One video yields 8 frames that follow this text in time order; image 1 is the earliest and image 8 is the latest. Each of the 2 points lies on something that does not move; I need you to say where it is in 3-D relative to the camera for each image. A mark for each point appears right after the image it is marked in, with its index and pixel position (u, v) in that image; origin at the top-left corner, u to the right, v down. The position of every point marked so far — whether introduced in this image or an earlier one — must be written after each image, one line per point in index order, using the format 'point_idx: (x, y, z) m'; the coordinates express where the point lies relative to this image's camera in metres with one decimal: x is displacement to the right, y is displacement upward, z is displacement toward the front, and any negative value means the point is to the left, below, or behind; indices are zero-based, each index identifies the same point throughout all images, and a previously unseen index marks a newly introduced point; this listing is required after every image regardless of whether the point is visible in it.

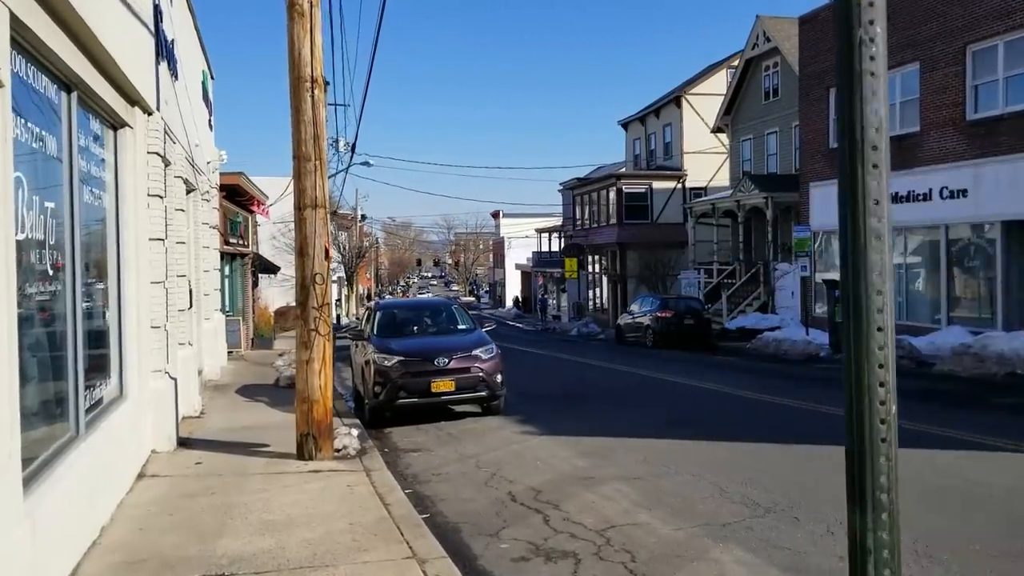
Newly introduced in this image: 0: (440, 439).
0: (-0.8, -1.8, +10.9) m
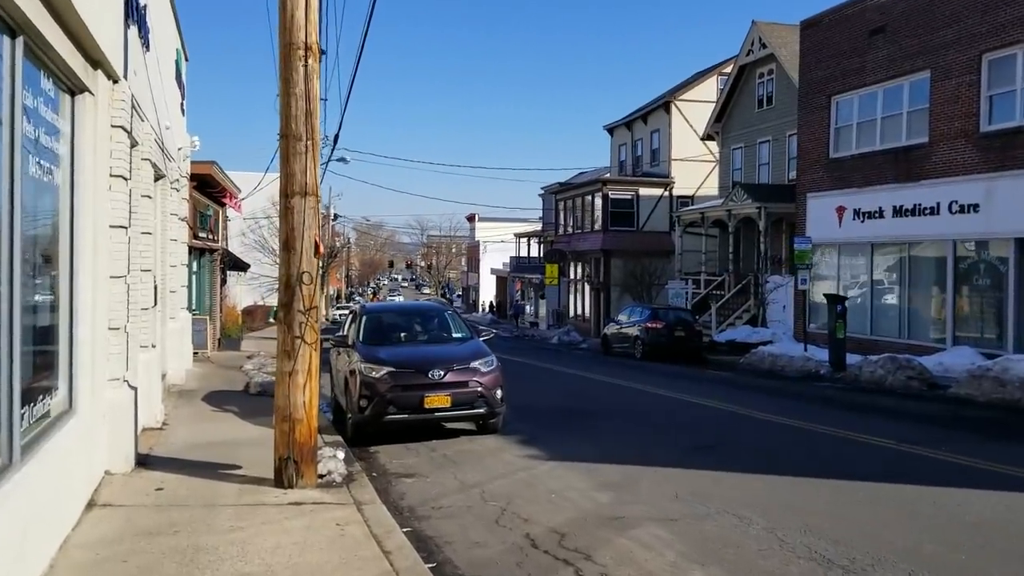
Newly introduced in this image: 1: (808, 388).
0: (-0.8, -1.8, +9.7) m
1: (+5.9, -2.0, +18.7) m
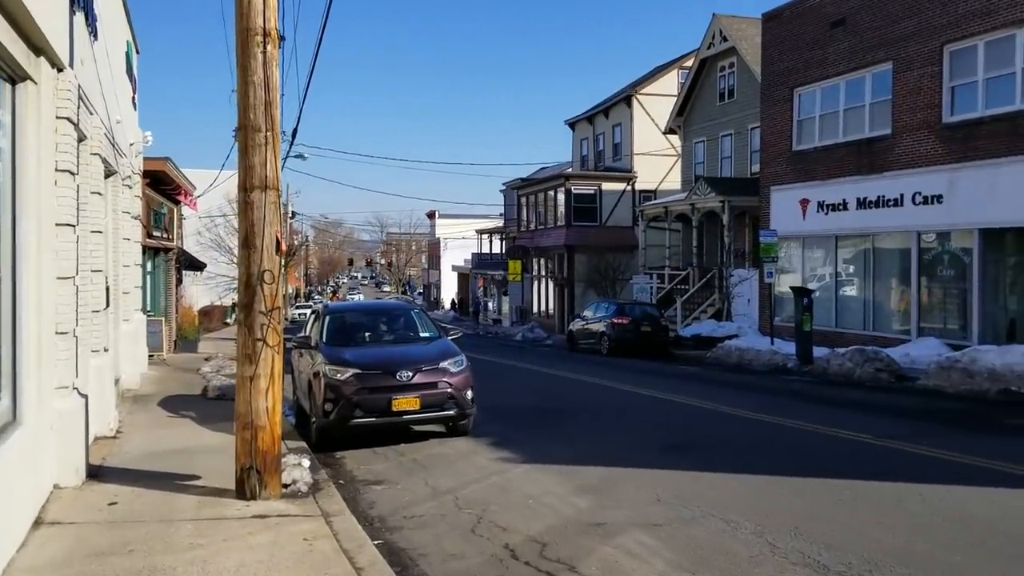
0: (-1.1, -1.8, +9.3) m
1: (+5.3, -1.9, +18.6) m
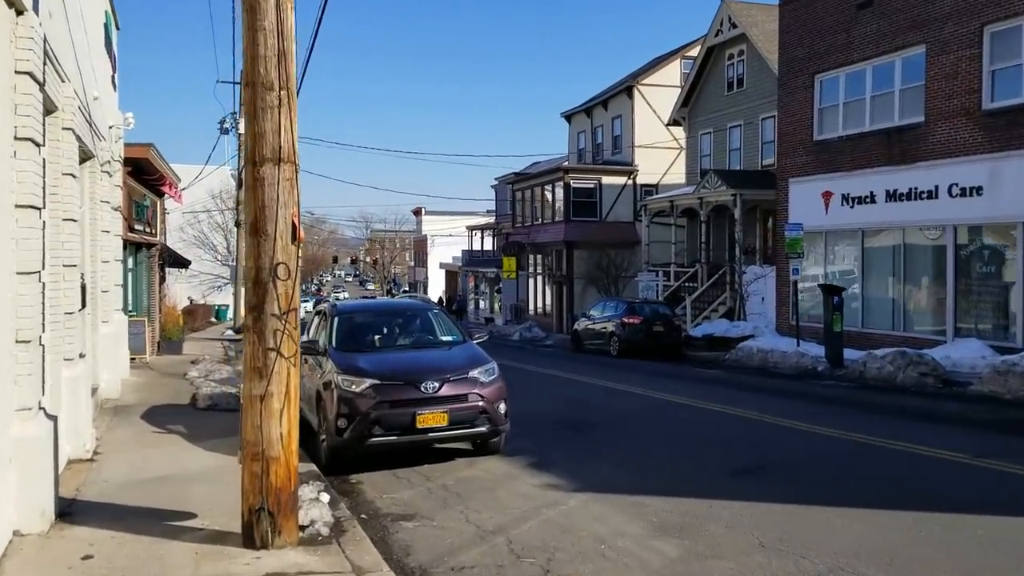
0: (-0.6, -1.8, +7.9) m
1: (+5.5, -1.8, +17.3) m
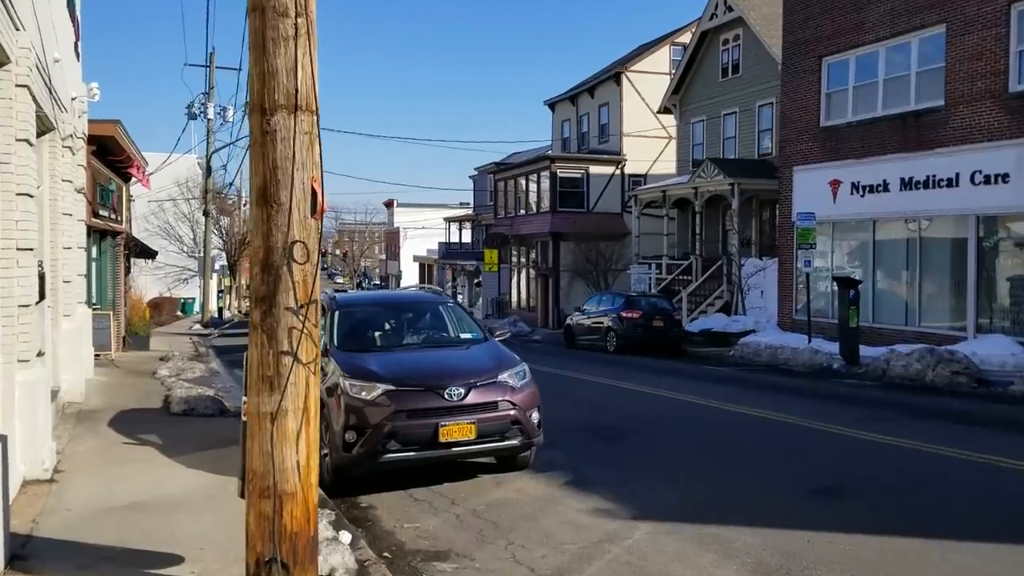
0: (-0.3, -1.7, +6.6) m
1: (+5.5, -1.7, +16.2) m
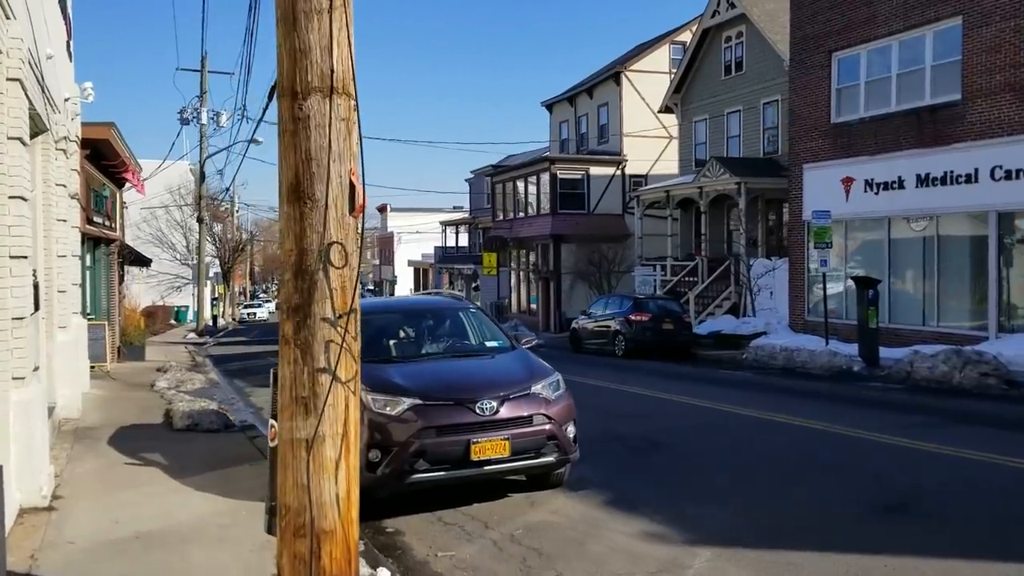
0: (0.0, -1.7, +6.1) m
1: (+5.8, -1.7, +15.7) m
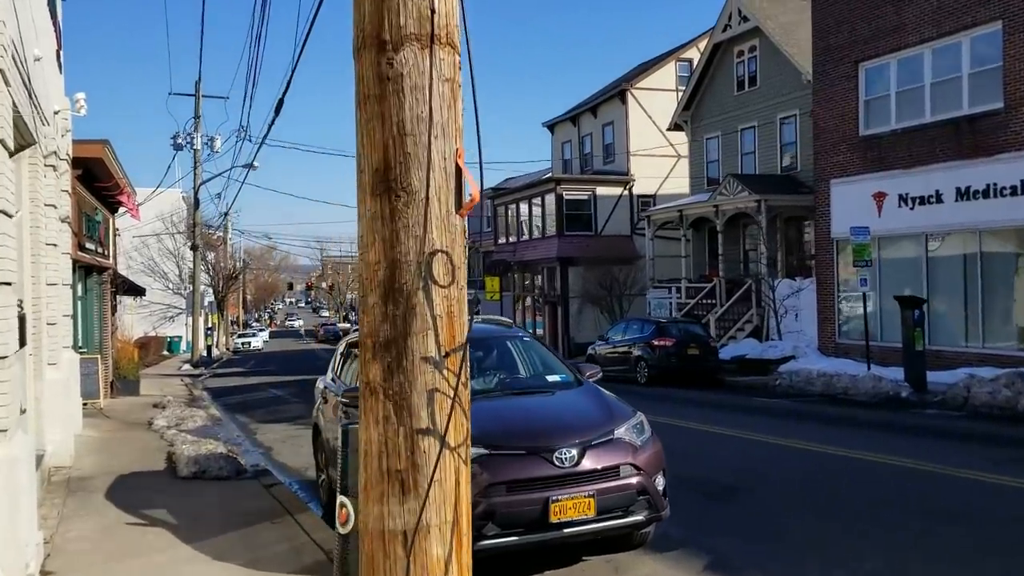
0: (+0.5, -1.8, +4.9) m
1: (+6.2, -2.0, +14.6) m
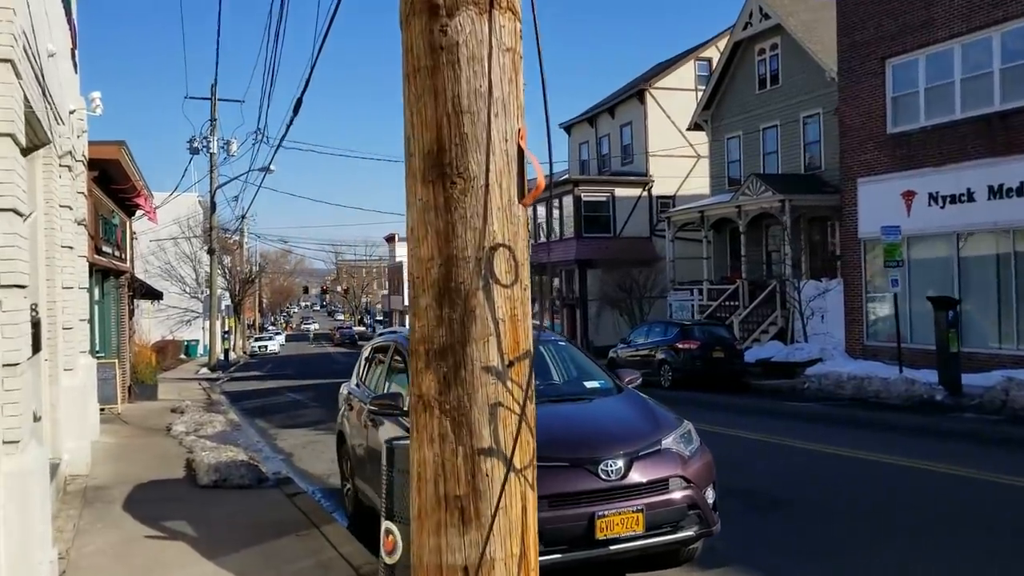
0: (+0.8, -1.8, +4.5) m
1: (+6.6, -2.0, +14.1) m
